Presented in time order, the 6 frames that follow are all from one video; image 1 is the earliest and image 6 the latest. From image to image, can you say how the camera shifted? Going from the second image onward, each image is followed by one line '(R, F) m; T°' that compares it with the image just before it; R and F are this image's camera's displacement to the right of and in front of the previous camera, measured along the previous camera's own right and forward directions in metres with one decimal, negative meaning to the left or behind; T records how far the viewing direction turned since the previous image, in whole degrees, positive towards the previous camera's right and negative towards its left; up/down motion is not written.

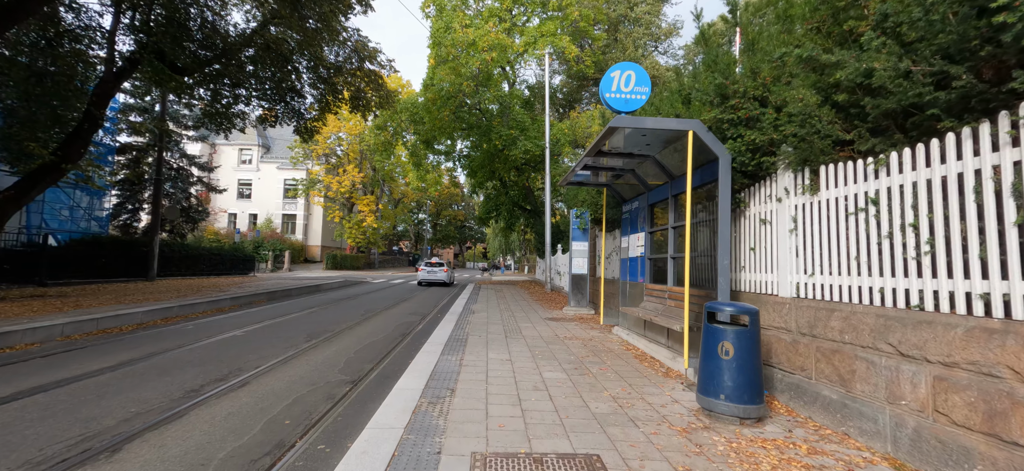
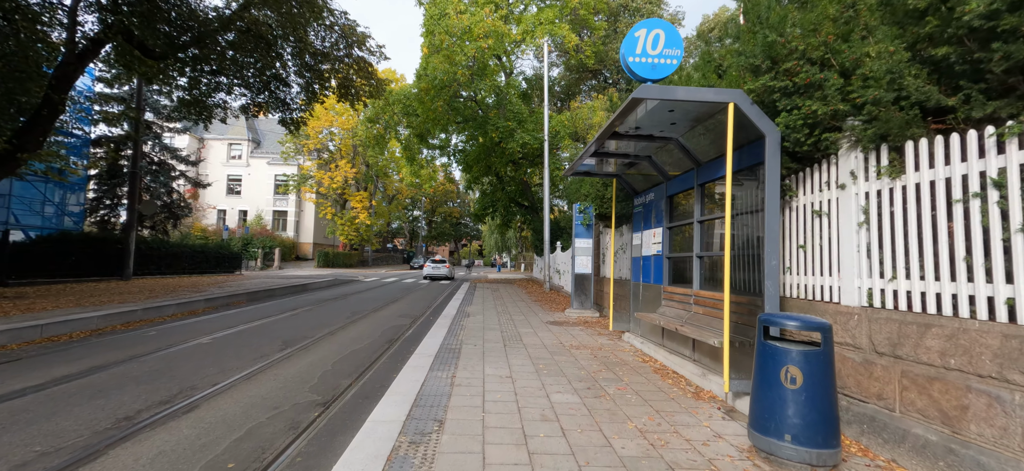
(-0.1, +0.9) m; +1°
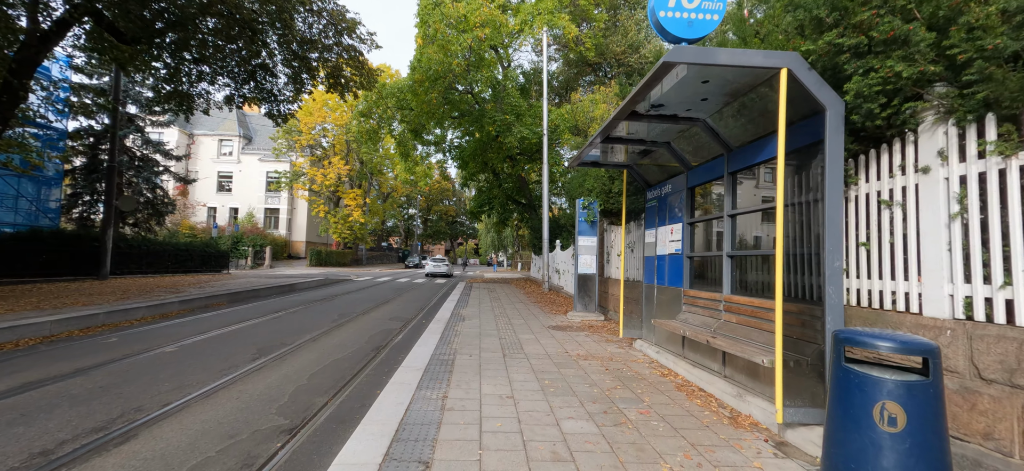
(-0.1, +0.8) m; +1°
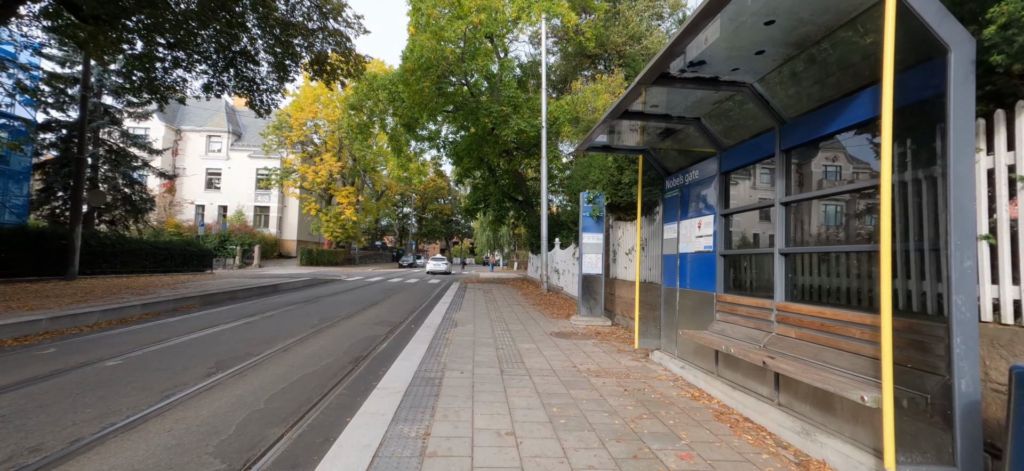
(0.0, +1.0) m; +1°
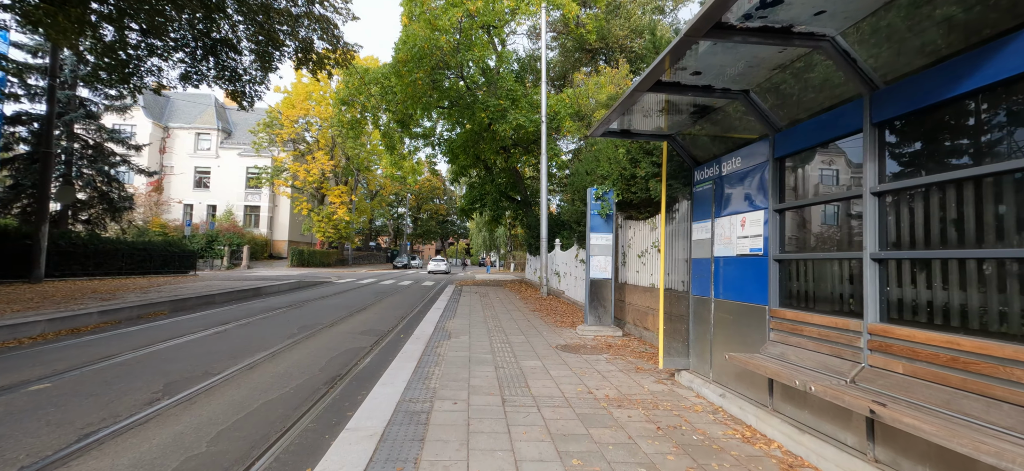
(-0.1, +0.9) m; +1°
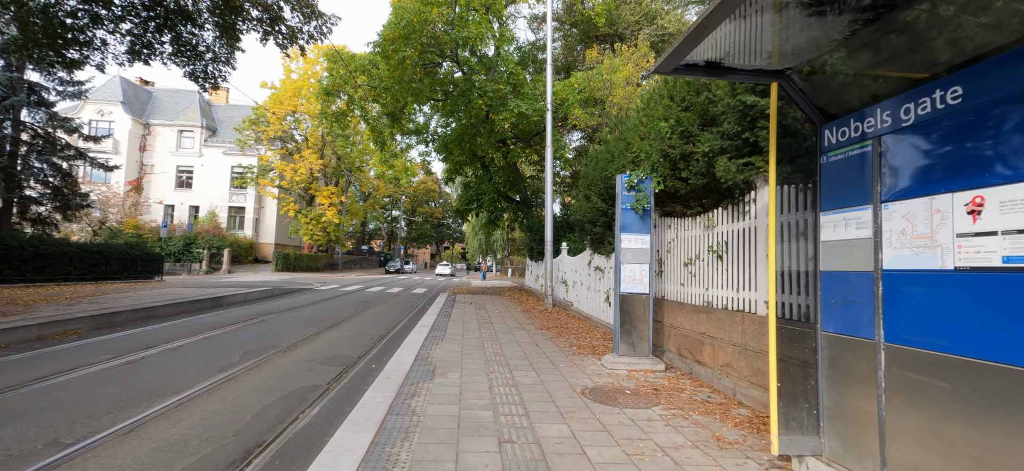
(-0.1, +2.1) m; +1°
